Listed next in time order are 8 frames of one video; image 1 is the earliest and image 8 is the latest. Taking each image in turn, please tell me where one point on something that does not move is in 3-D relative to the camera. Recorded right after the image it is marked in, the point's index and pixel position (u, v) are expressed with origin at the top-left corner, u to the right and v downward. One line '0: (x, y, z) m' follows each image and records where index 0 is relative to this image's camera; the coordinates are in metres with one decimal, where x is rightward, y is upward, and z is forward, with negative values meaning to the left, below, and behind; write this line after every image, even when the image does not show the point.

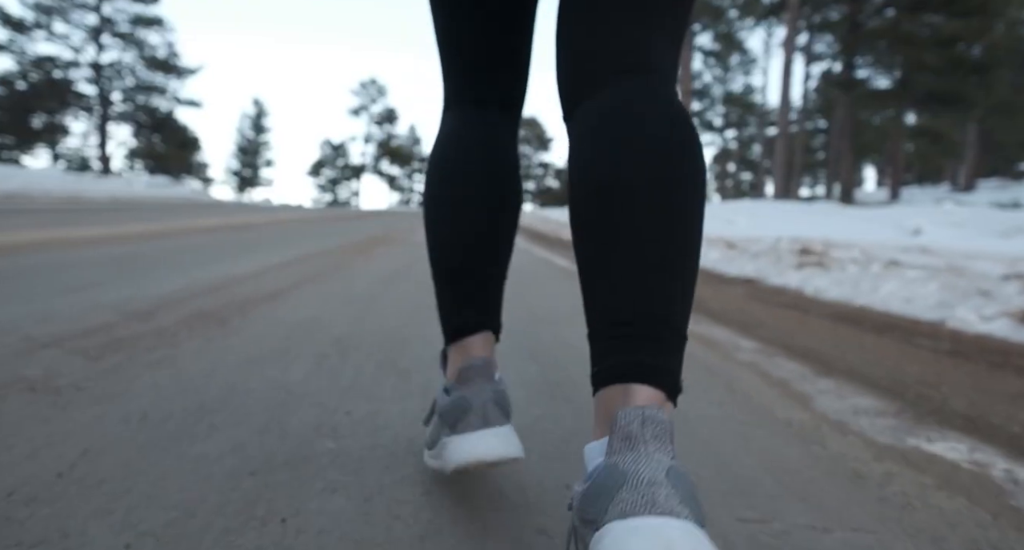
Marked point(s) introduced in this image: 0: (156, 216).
0: (-9.6, +1.6, +17.2) m
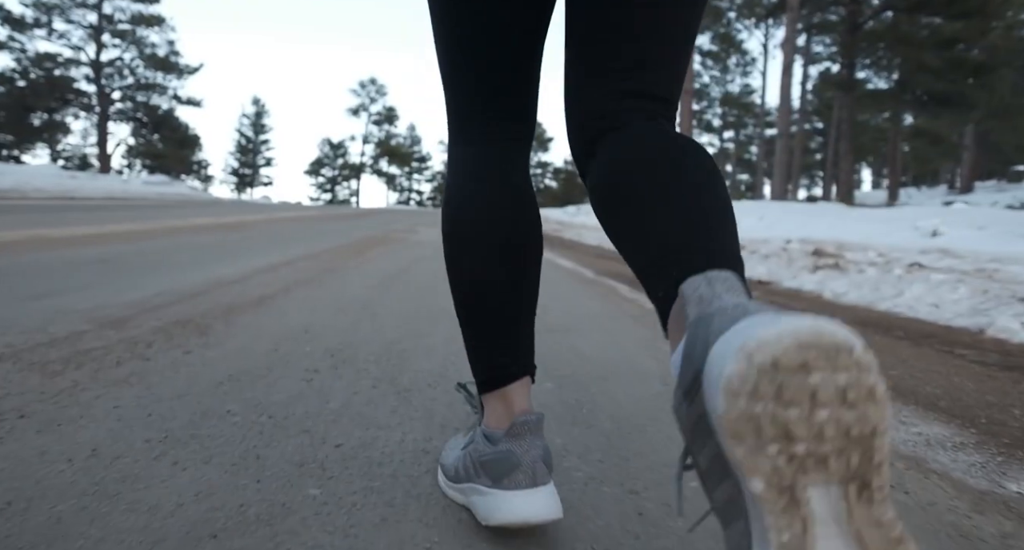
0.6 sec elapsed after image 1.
0: (-9.5, +1.6, +16.9) m
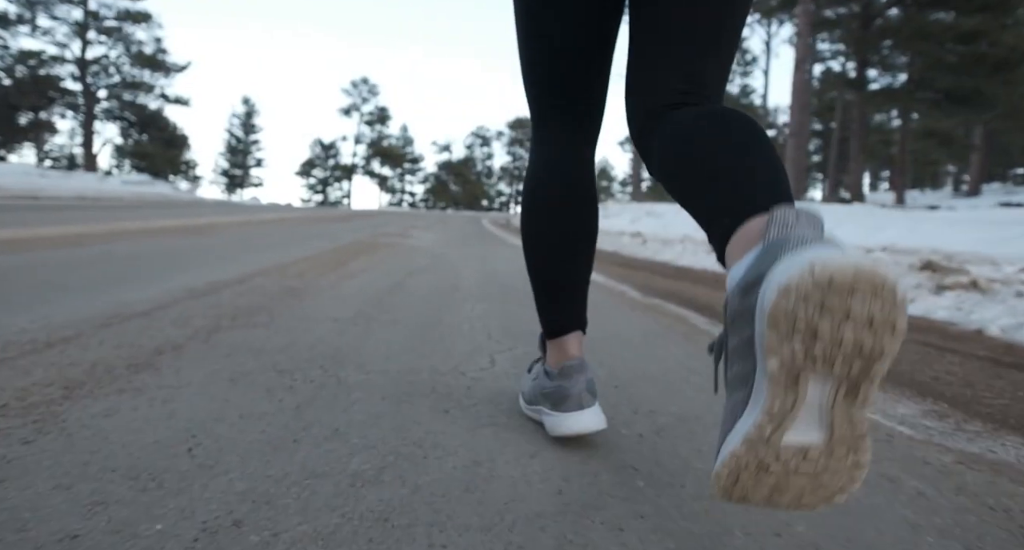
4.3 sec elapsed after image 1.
0: (-9.5, +1.4, +15.3) m
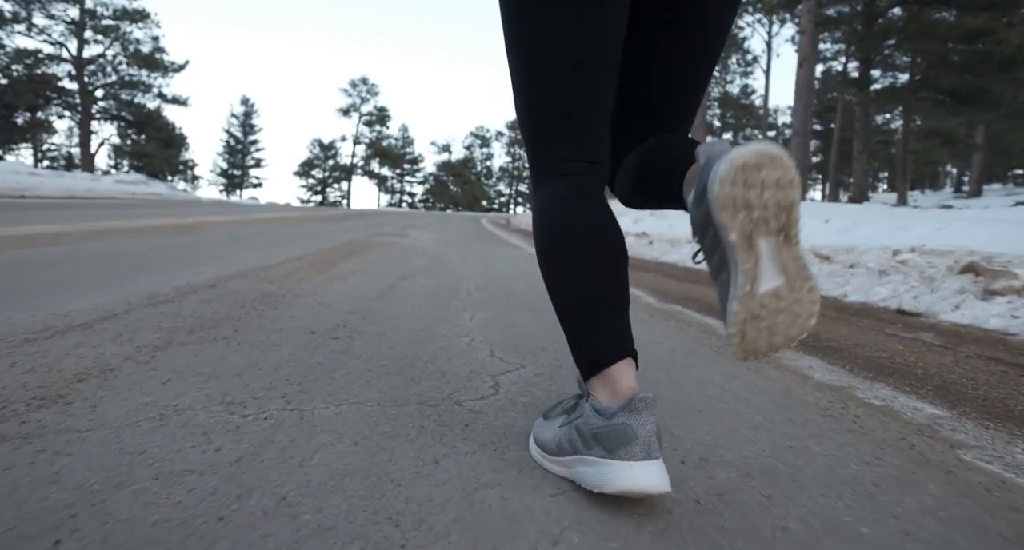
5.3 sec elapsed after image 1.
0: (-9.5, +1.4, +14.8) m
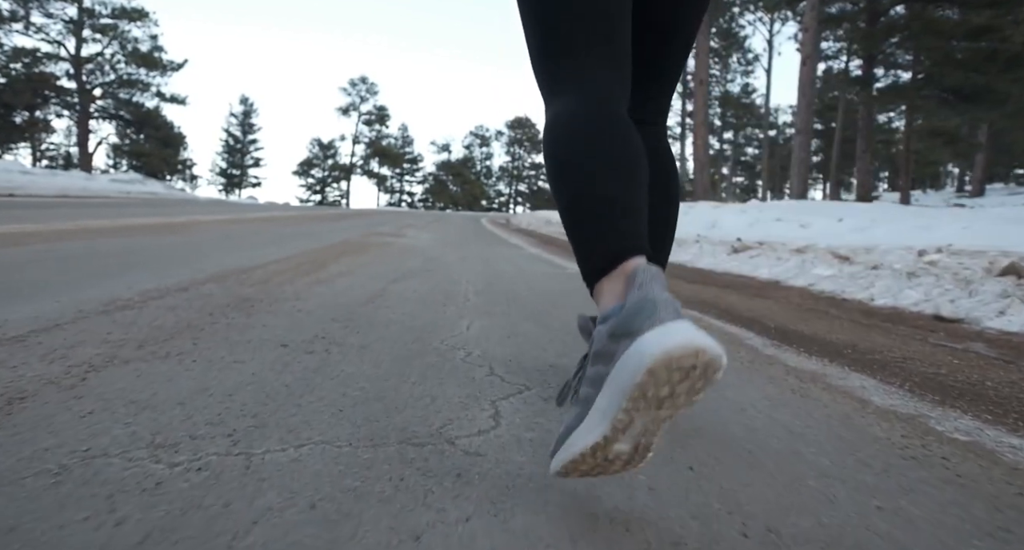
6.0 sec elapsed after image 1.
0: (-9.4, +1.4, +14.4) m
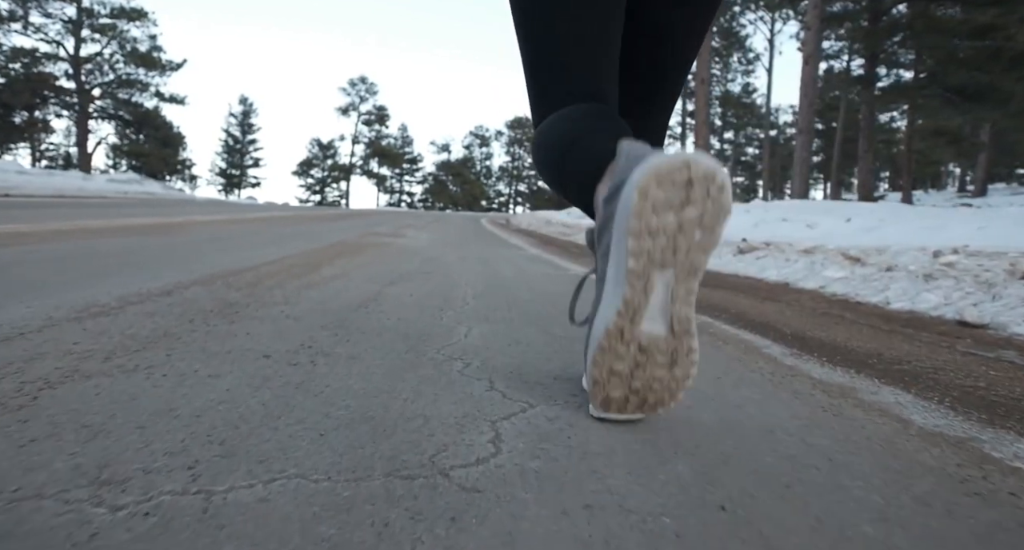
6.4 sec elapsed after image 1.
0: (-9.4, +1.4, +14.2) m
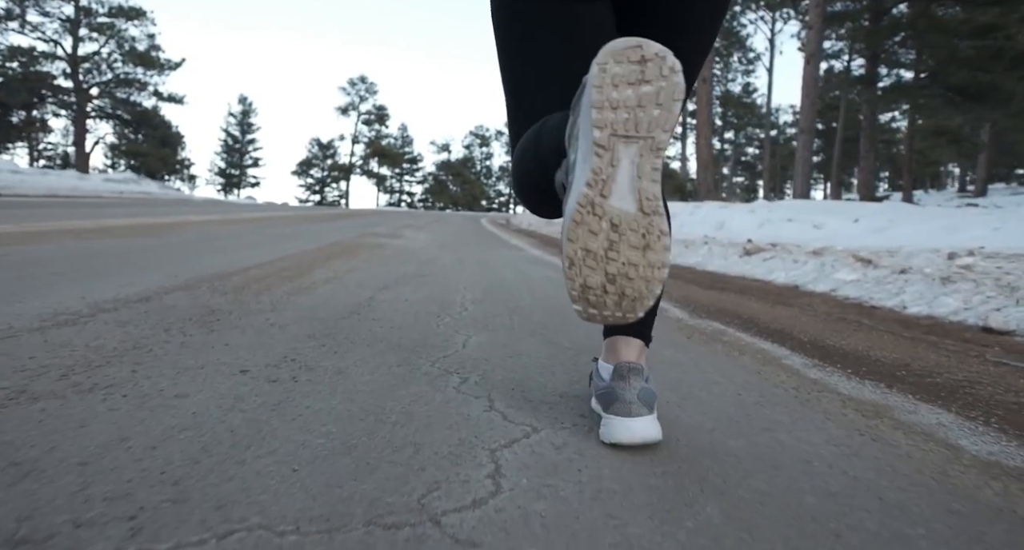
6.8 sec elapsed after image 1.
0: (-9.4, +1.4, +14.0) m
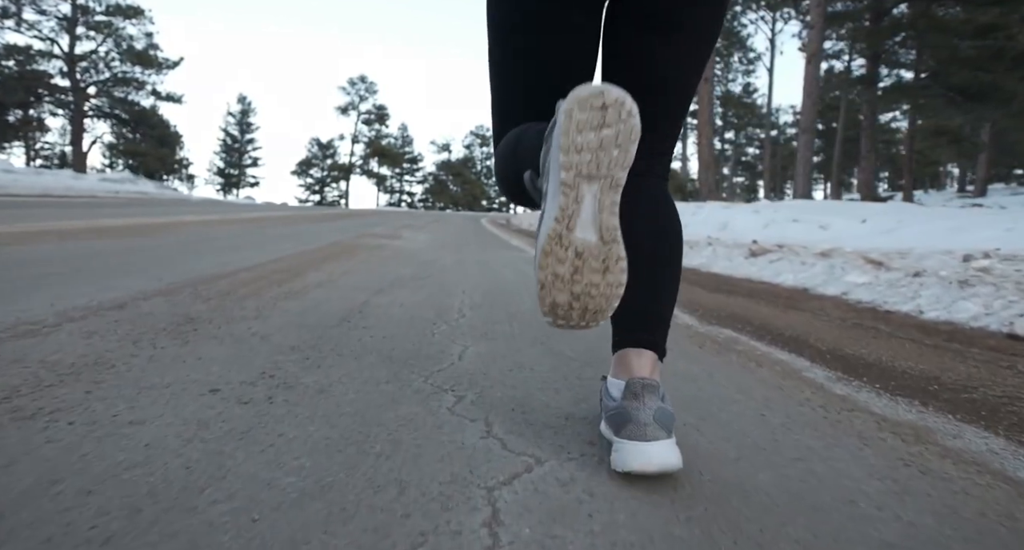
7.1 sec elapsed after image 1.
0: (-9.4, +1.3, +13.8) m
